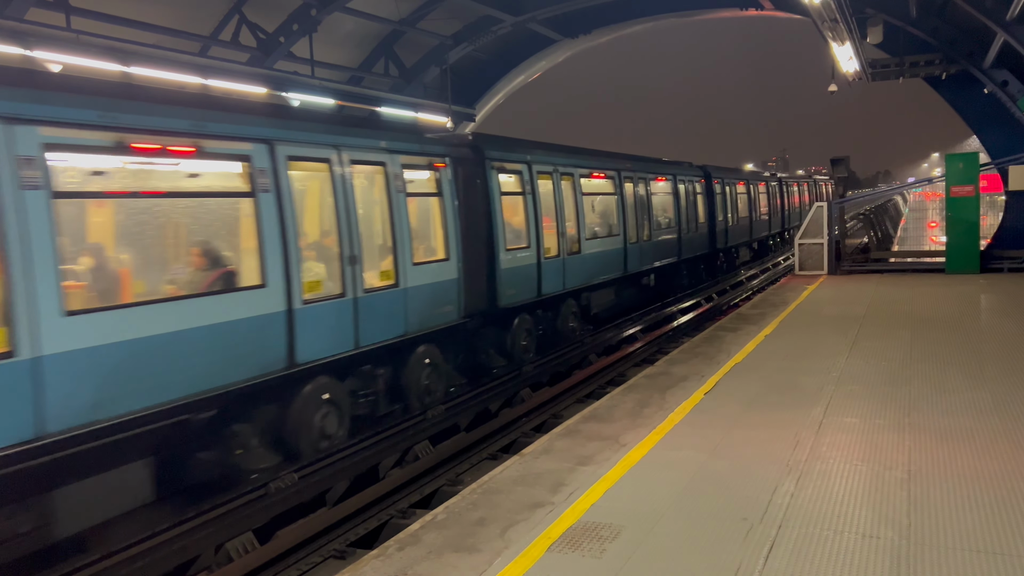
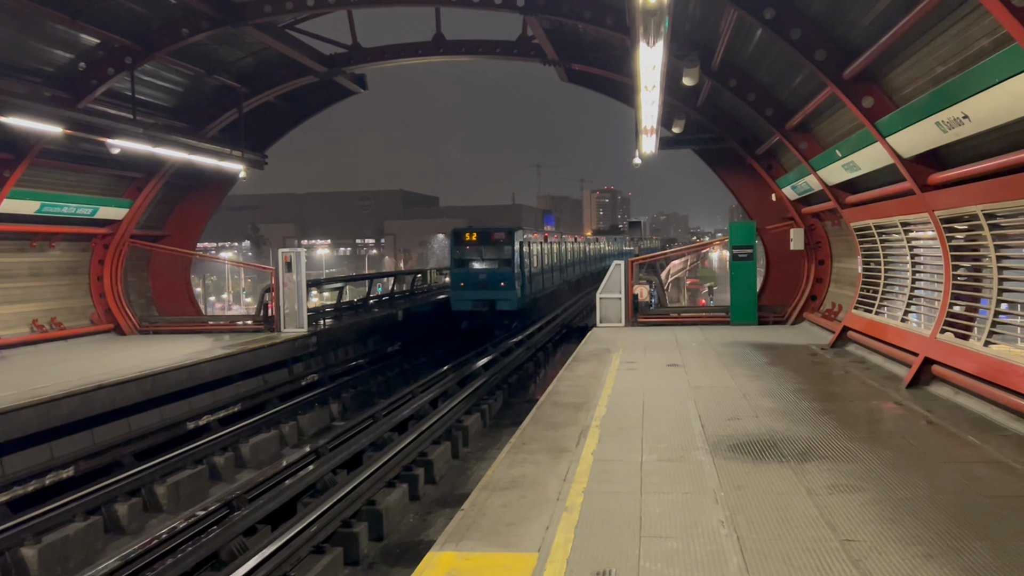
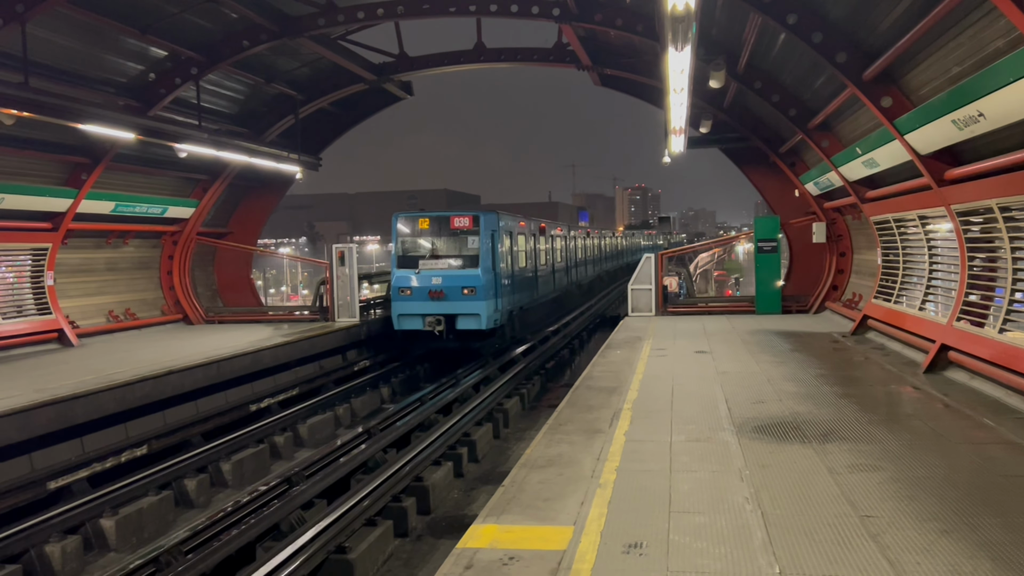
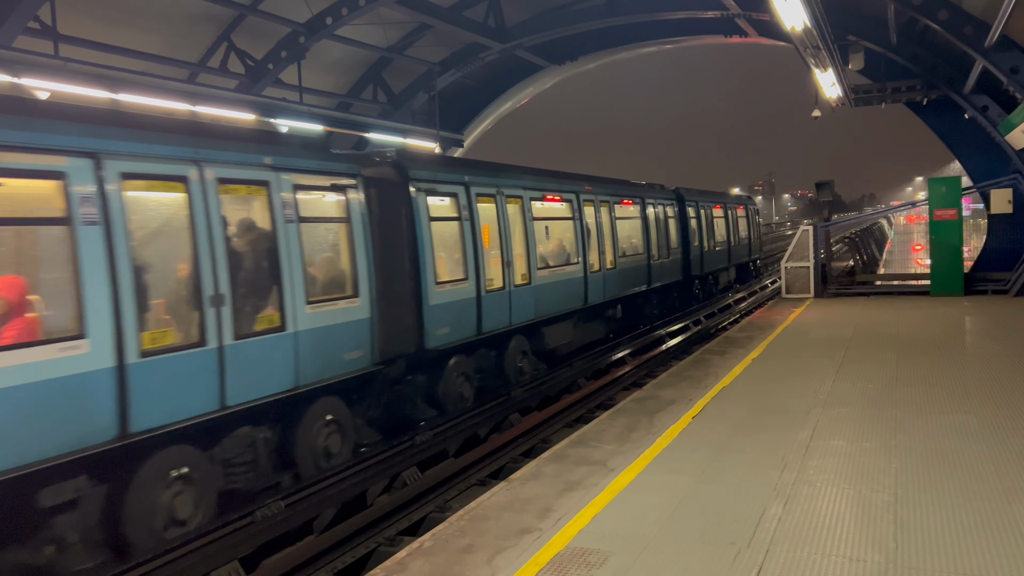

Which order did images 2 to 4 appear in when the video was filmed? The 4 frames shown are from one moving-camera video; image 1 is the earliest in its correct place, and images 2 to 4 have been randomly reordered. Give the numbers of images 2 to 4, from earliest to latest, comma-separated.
4, 2, 3
